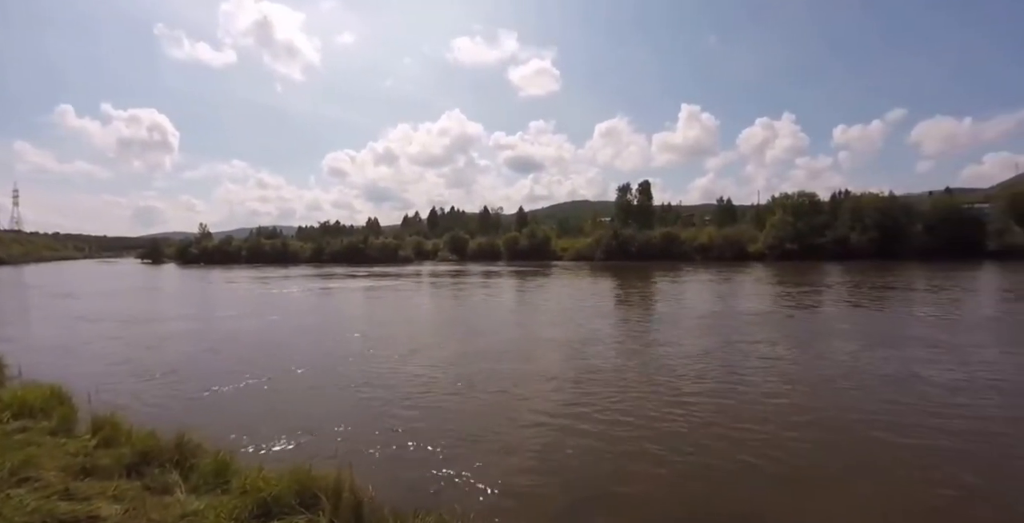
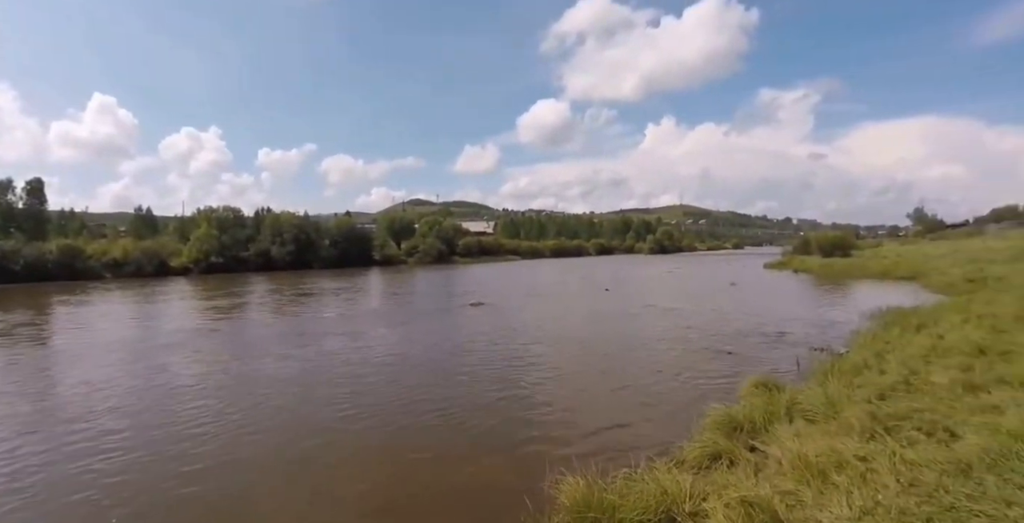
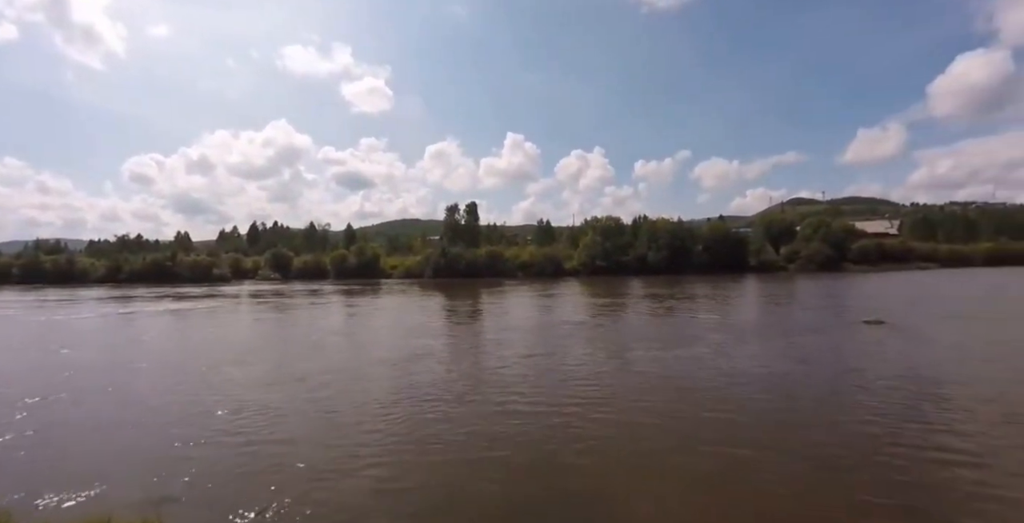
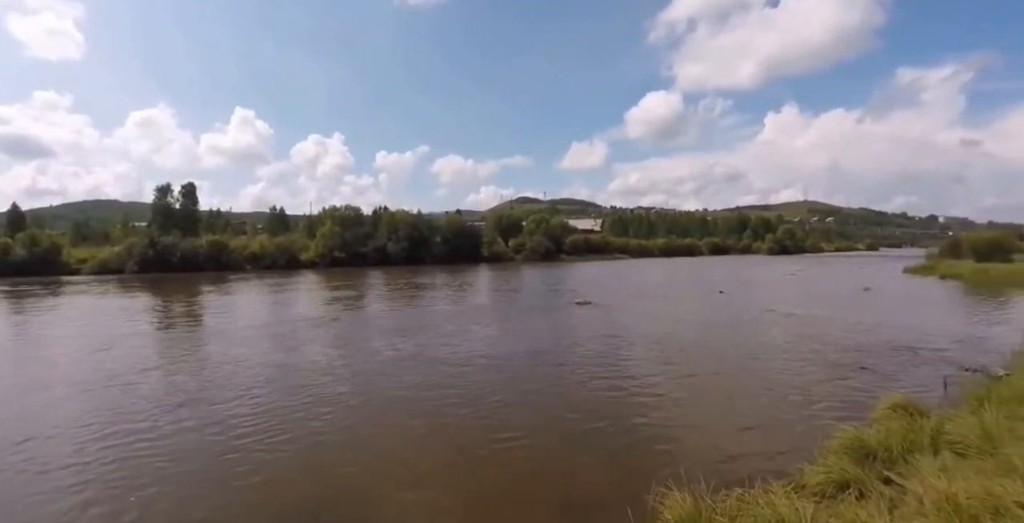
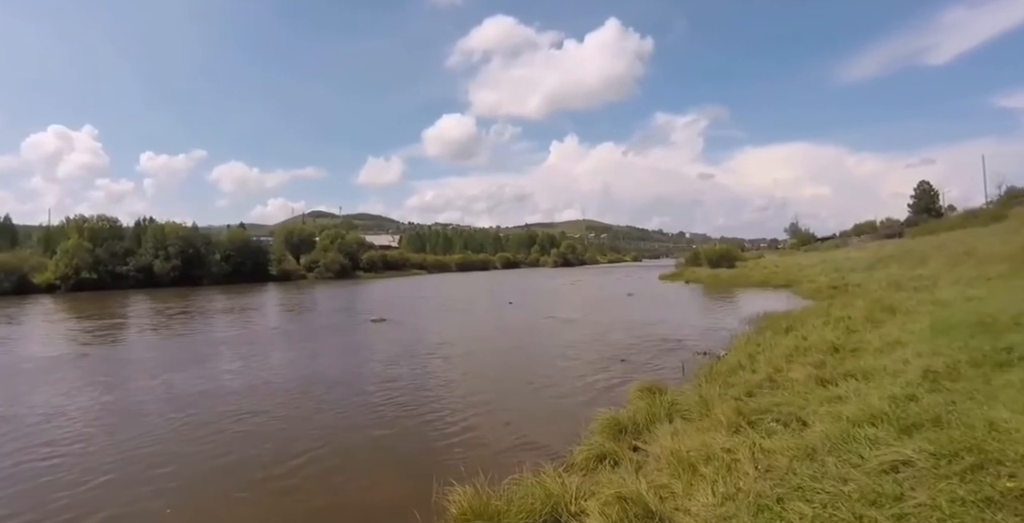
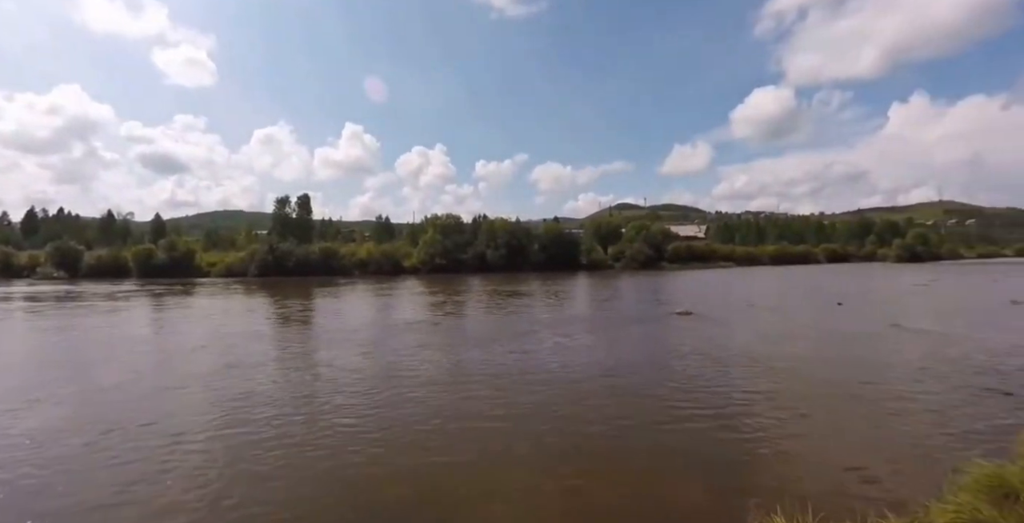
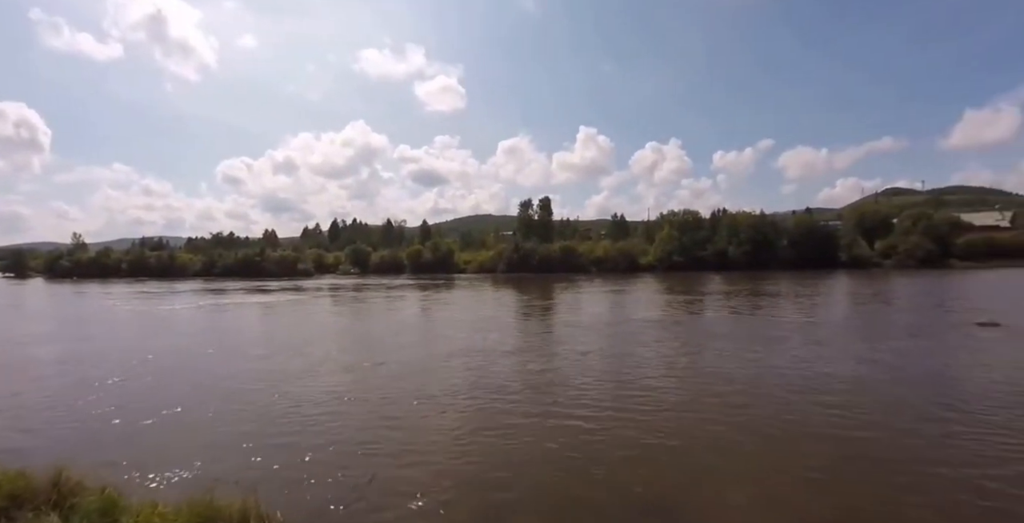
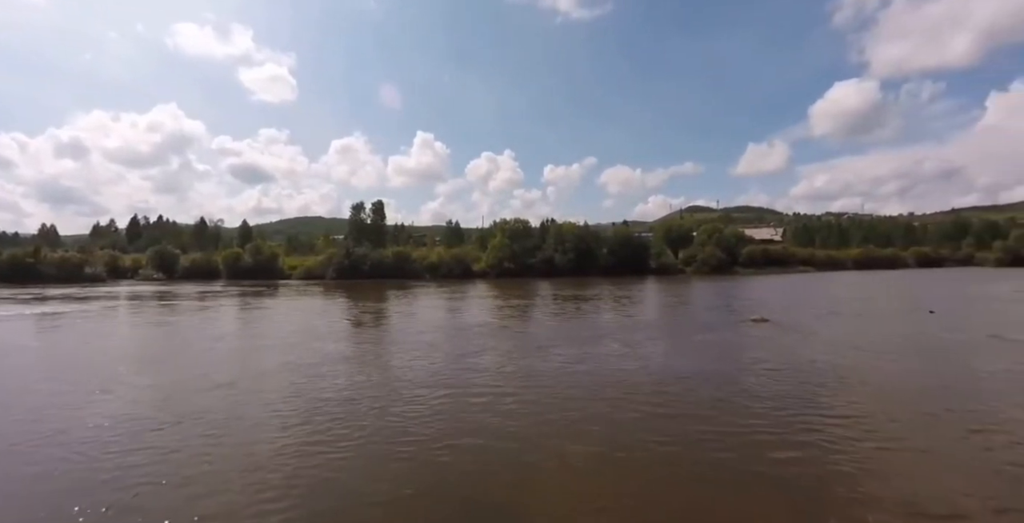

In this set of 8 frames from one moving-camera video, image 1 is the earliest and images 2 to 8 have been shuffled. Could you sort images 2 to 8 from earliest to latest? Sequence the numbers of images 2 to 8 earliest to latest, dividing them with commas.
7, 3, 8, 6, 4, 2, 5
